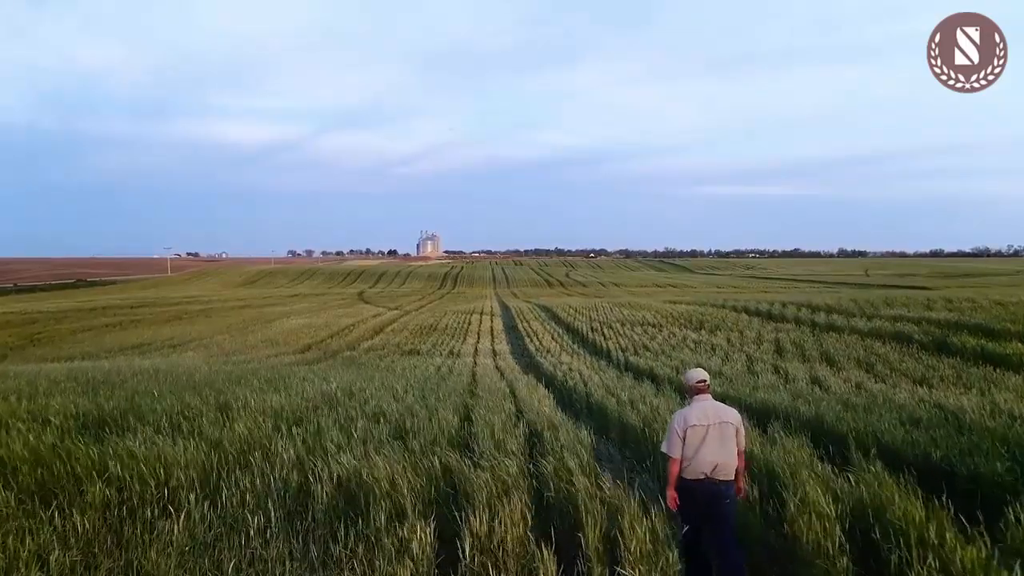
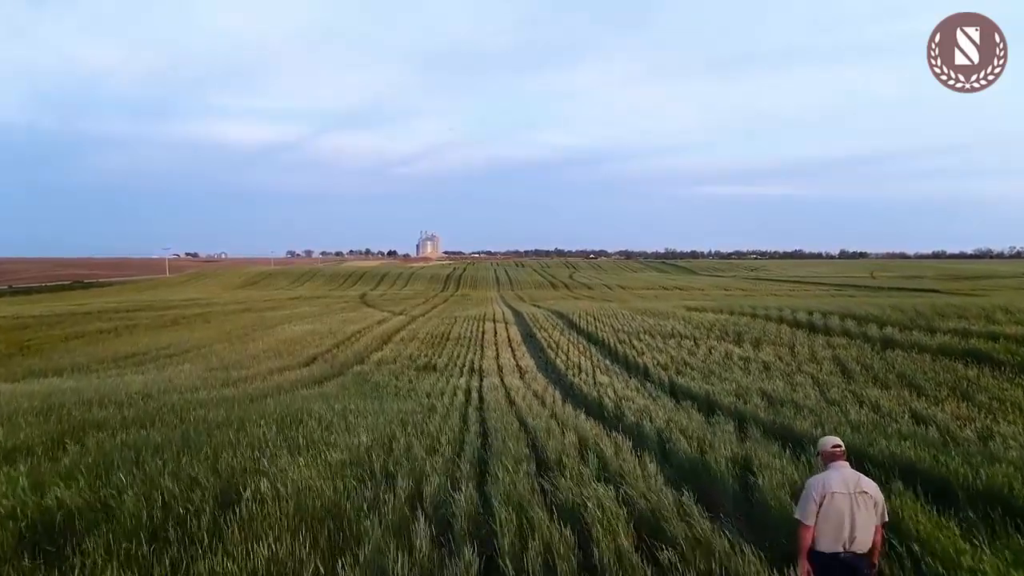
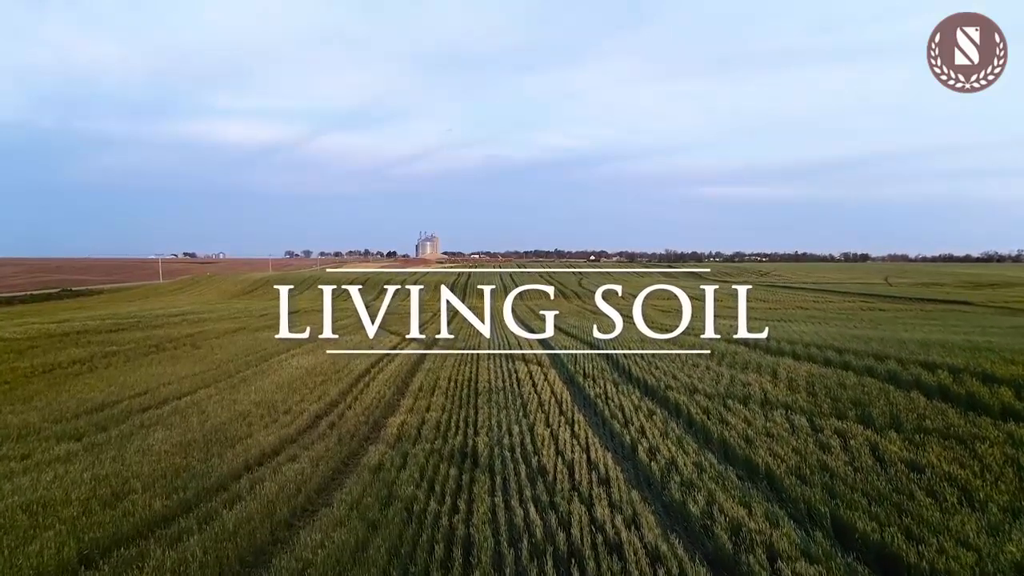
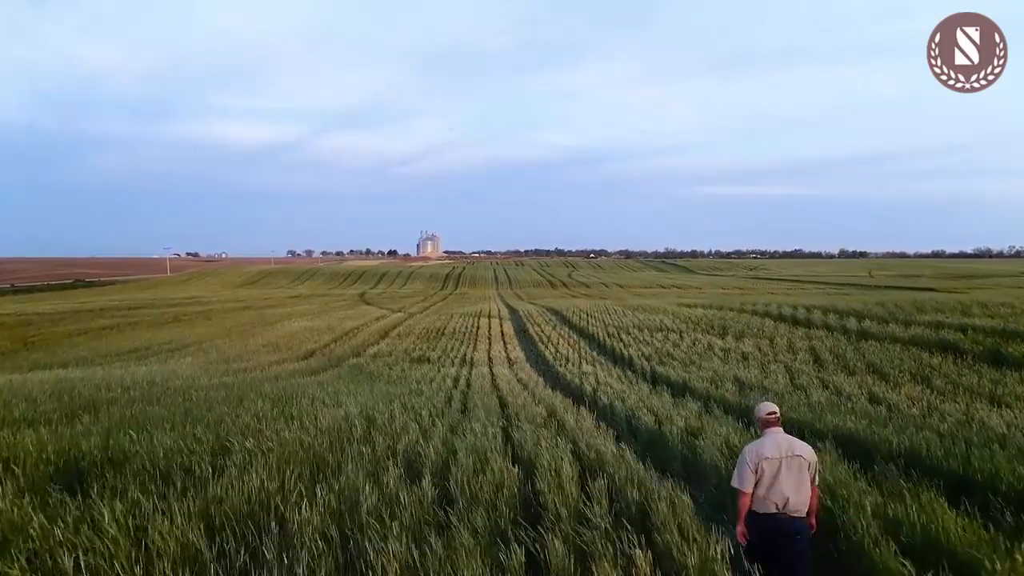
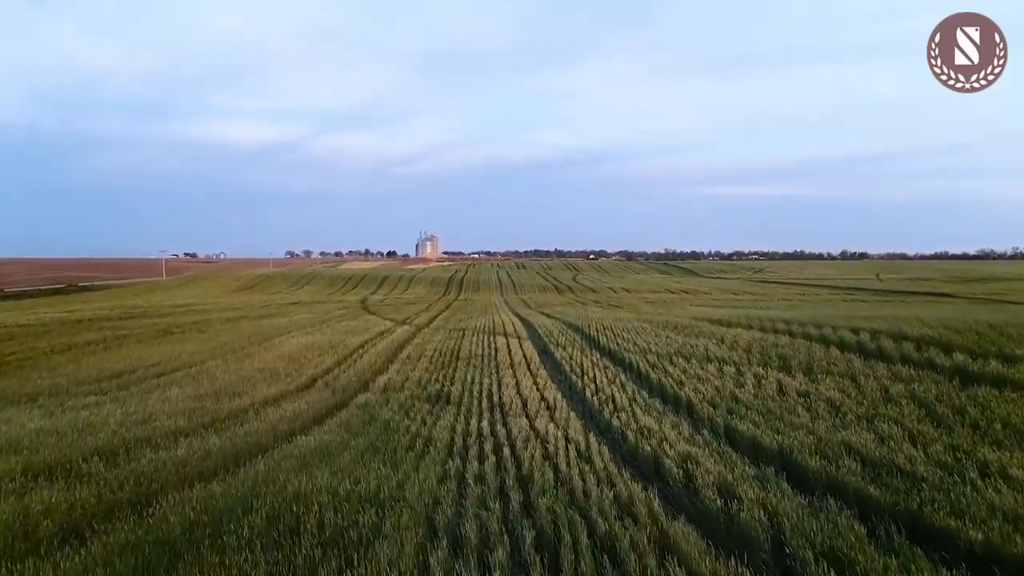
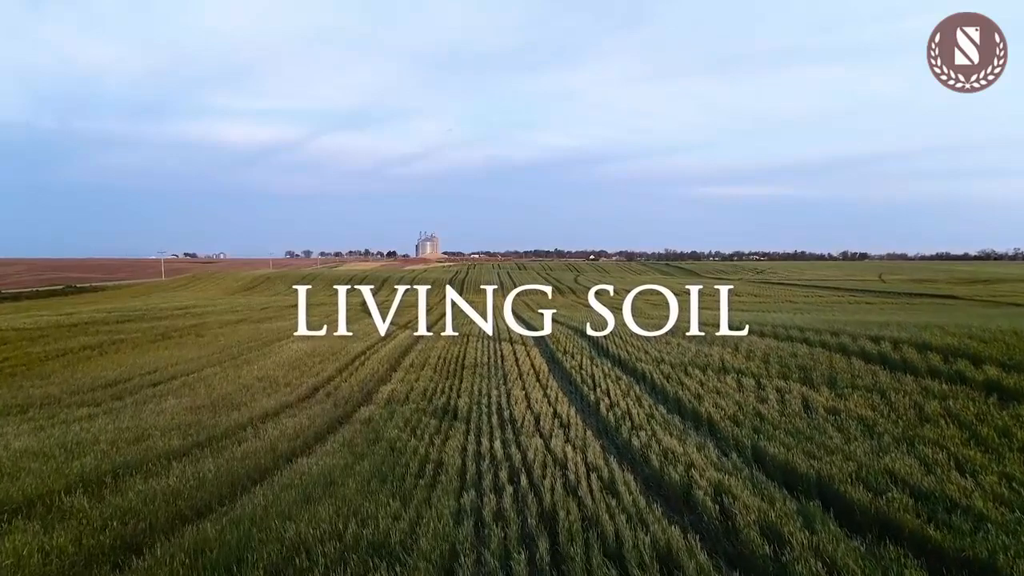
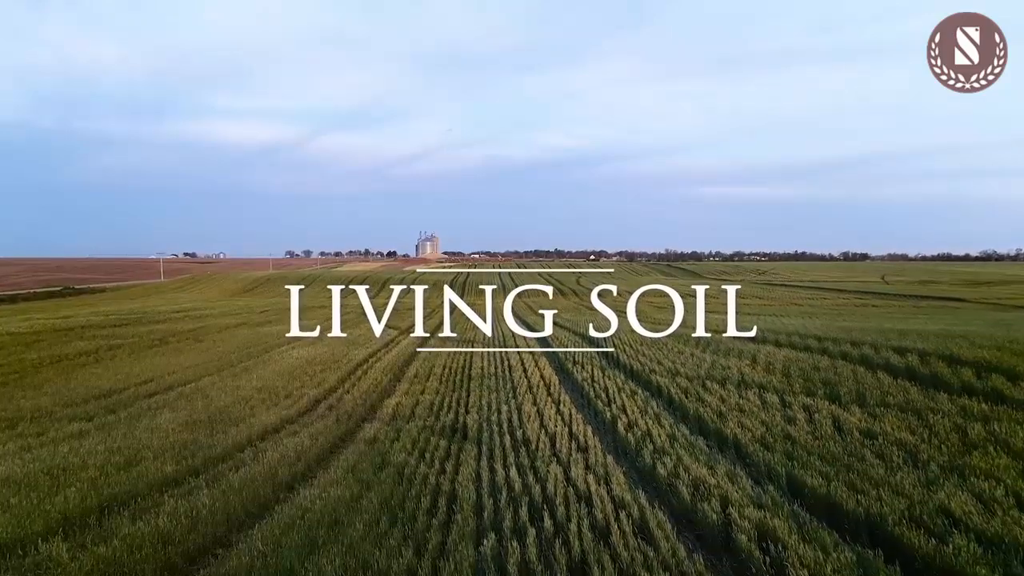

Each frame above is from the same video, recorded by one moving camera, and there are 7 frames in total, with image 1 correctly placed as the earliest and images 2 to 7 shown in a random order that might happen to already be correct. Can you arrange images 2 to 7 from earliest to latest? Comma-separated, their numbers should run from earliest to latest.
4, 2, 5, 6, 7, 3
